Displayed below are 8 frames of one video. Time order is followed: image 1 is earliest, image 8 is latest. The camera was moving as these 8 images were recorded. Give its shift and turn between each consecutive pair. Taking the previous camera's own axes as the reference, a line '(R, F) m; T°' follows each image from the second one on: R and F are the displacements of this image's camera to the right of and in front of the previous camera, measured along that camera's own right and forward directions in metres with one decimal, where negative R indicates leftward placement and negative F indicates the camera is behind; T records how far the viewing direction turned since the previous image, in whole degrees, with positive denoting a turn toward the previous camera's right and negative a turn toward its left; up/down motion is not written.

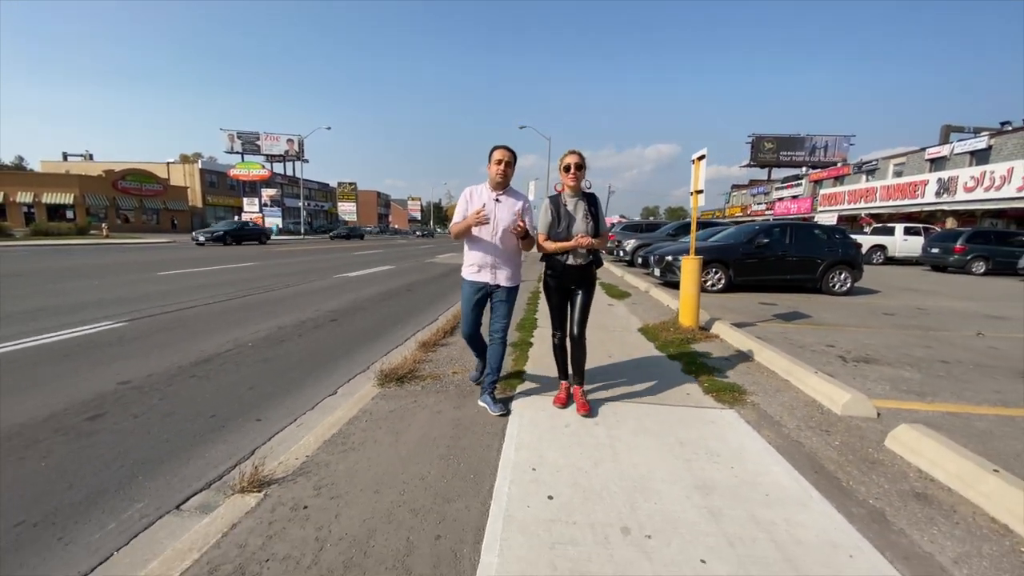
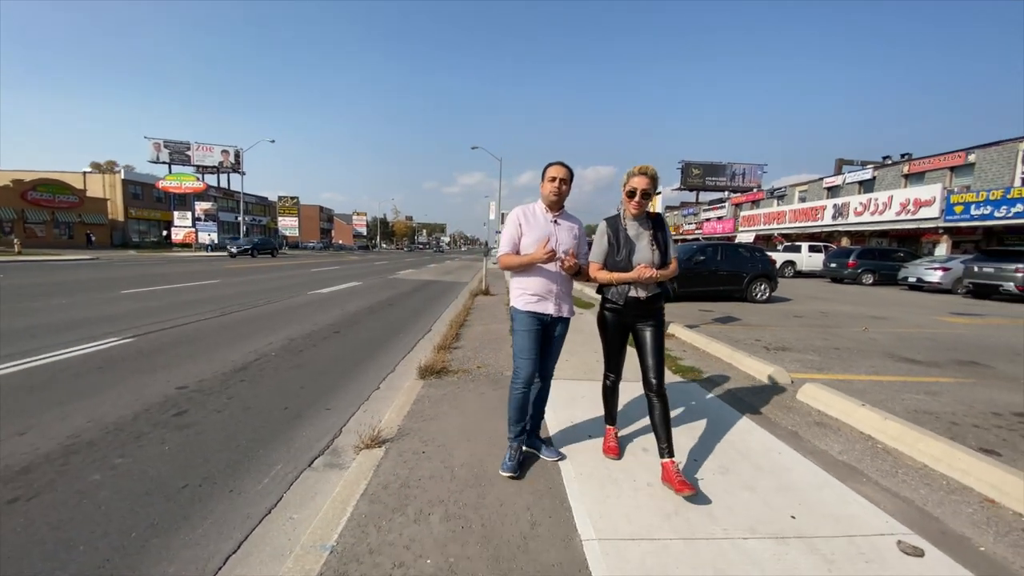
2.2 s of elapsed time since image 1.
(-0.8, -1.0) m; +8°
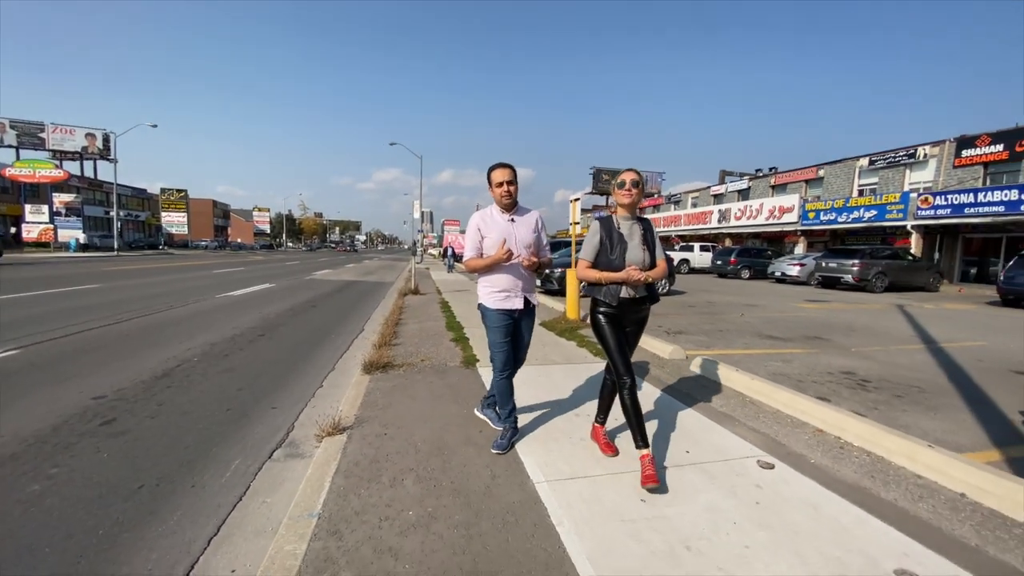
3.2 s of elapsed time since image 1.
(-0.3, -0.4) m; +11°
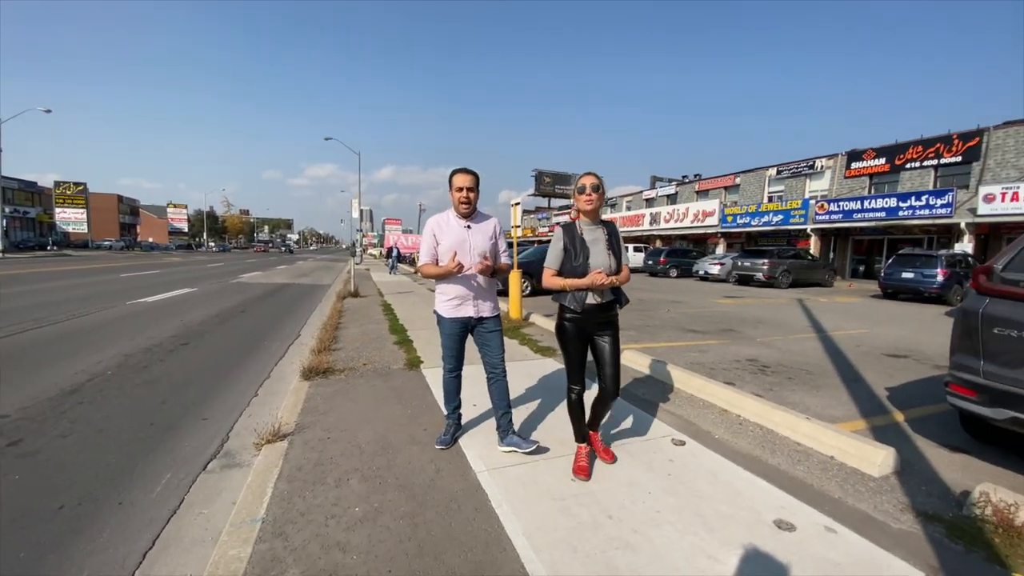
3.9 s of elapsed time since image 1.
(0.0, -0.2) m; +8°
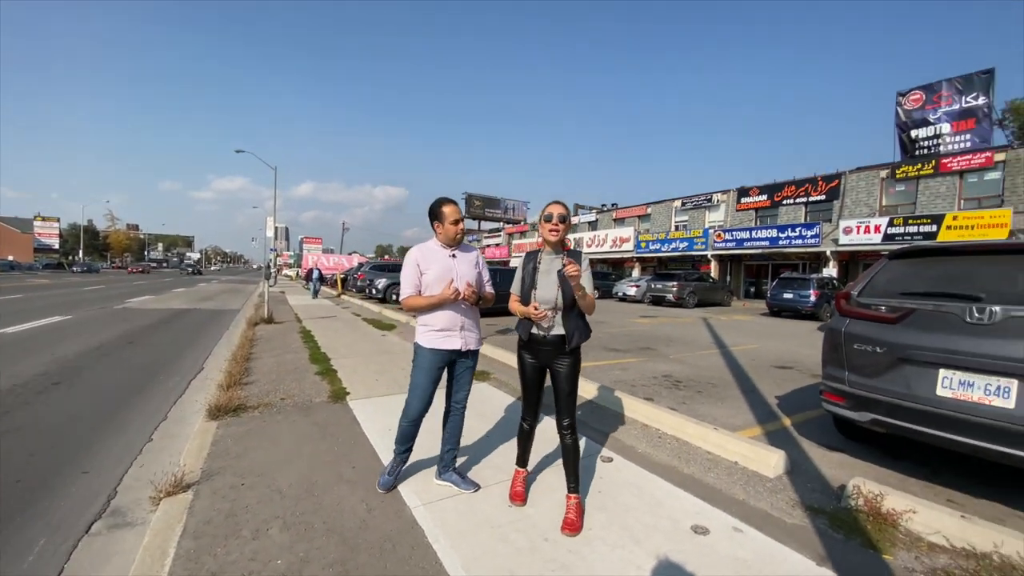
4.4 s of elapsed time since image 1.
(-0.1, -0.1) m; +10°
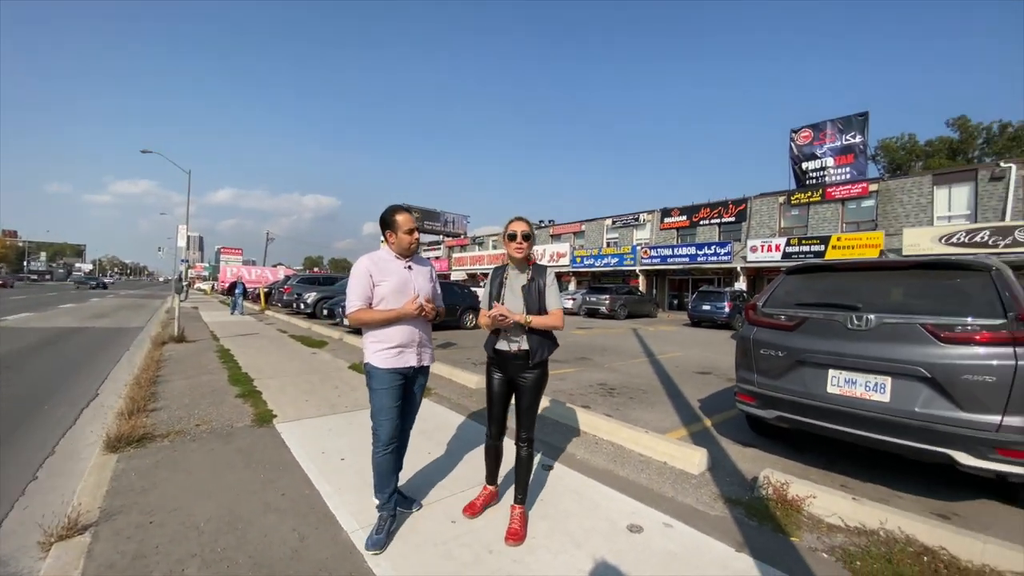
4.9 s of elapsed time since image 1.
(0.0, -0.1) m; +9°
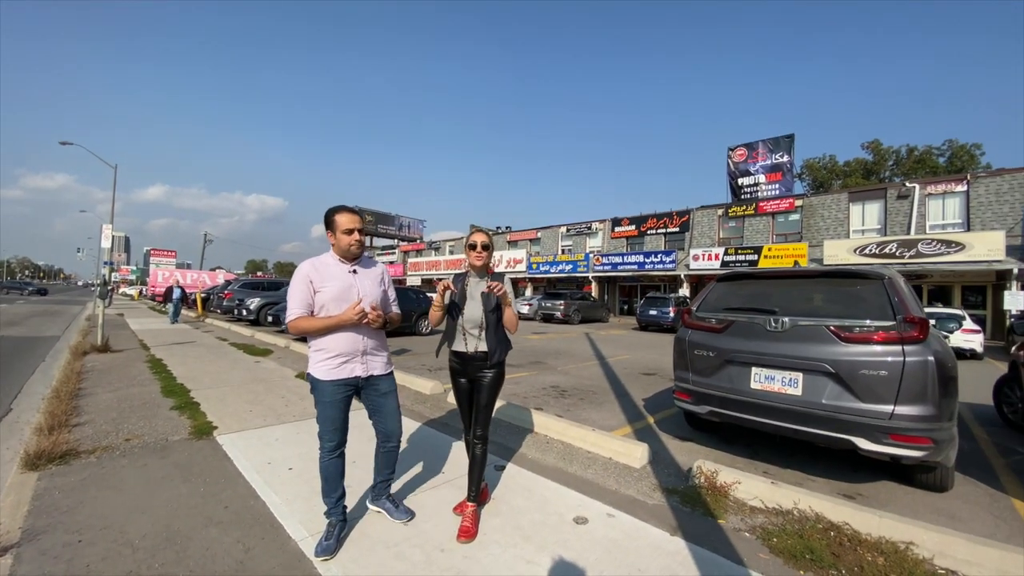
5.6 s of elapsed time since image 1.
(0.0, -0.2) m; +6°
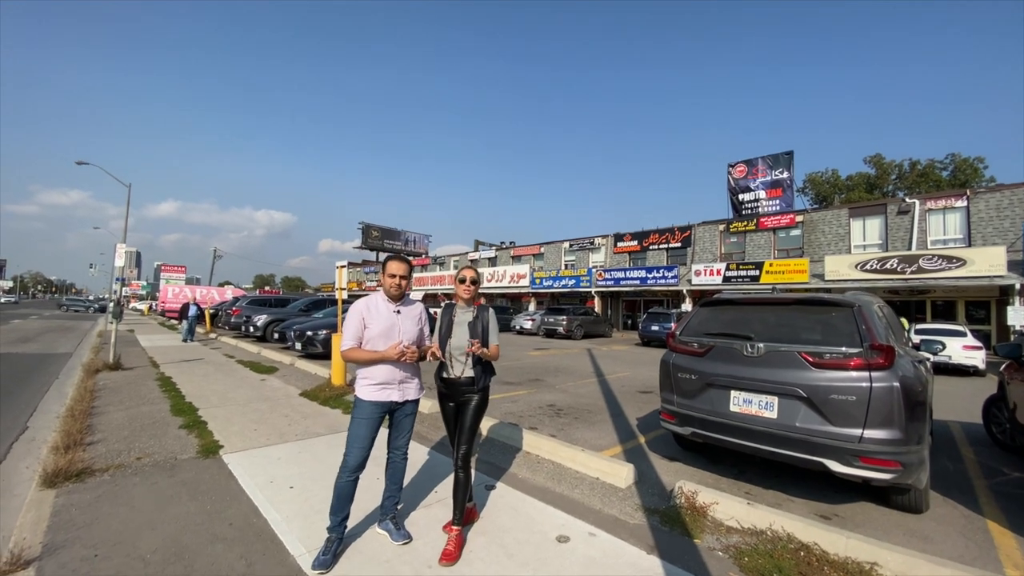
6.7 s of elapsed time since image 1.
(+0.2, -0.3) m; -1°
